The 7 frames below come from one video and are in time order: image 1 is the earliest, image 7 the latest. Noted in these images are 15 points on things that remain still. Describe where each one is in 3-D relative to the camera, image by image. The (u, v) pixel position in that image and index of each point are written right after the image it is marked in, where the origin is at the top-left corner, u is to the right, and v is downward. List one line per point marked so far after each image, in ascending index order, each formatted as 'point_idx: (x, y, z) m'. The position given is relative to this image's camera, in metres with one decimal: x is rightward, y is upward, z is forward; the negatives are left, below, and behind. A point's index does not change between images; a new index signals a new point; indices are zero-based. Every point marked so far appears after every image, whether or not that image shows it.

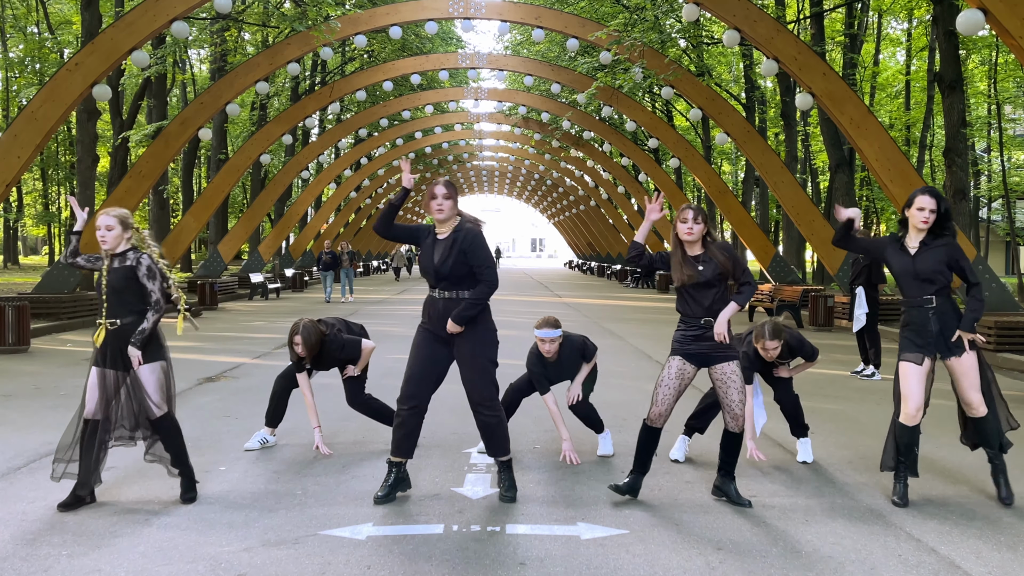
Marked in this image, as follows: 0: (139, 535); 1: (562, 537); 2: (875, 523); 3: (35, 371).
0: (-1.8, -1.2, +4.5) m
1: (+0.2, -1.2, +4.4) m
2: (+1.9, -1.2, +4.8) m
3: (-5.6, -1.0, +11.0) m
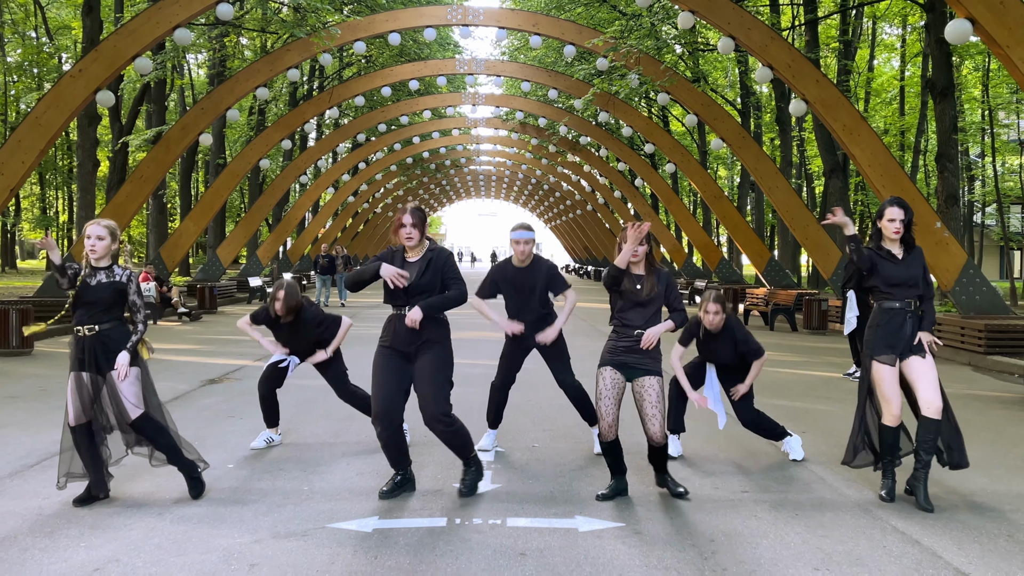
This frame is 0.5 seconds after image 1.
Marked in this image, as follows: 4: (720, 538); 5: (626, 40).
0: (-1.8, -1.2, +4.7) m
1: (+0.2, -1.2, +4.6) m
2: (+1.9, -1.2, +5.0) m
3: (-5.7, -1.0, +11.1) m
4: (+1.0, -1.2, +4.6) m
5: (+2.2, +4.8, +18.0) m
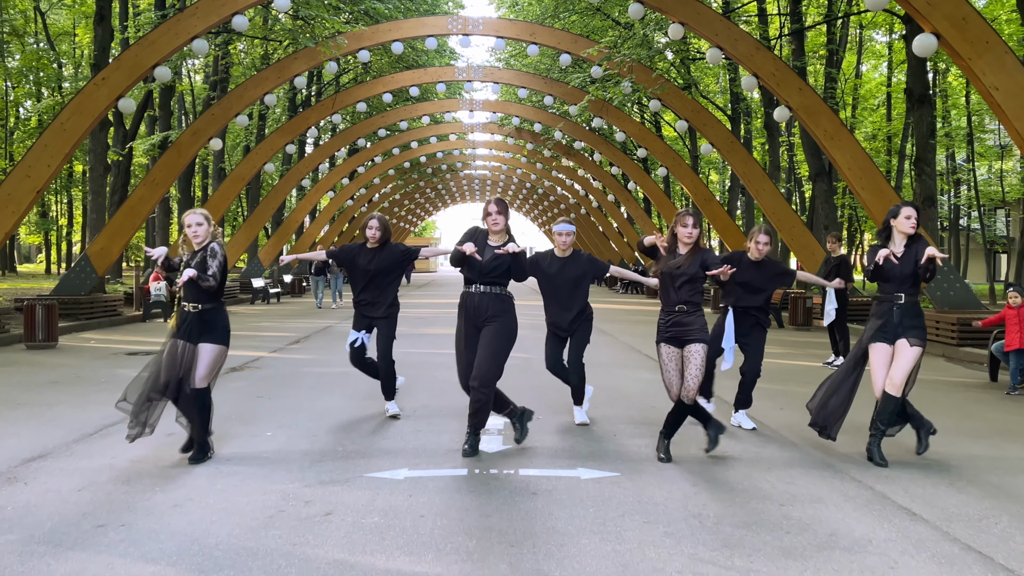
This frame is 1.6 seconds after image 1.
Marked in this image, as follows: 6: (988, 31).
0: (-1.8, -1.1, +5.5) m
1: (+0.3, -1.1, +5.4) m
2: (+2.0, -1.1, +5.8) m
3: (-5.6, -1.0, +11.8) m
4: (+1.1, -1.1, +5.3) m
5: (+2.2, +4.9, +18.9) m
6: (+5.0, +2.7, +9.7) m
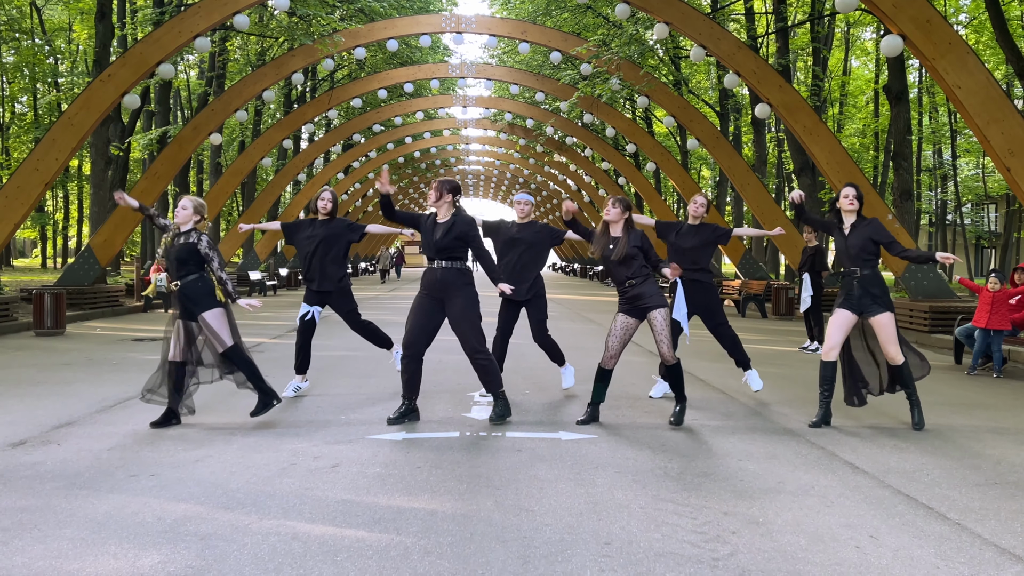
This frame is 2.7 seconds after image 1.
0: (-1.8, -1.0, +6.0) m
1: (+0.2, -1.0, +5.9) m
2: (+1.9, -1.0, +6.4) m
3: (-5.8, -0.8, +12.4) m
4: (+1.0, -1.0, +5.9) m
5: (+2.0, +5.0, +19.4) m
6: (+4.9, +2.8, +10.3) m
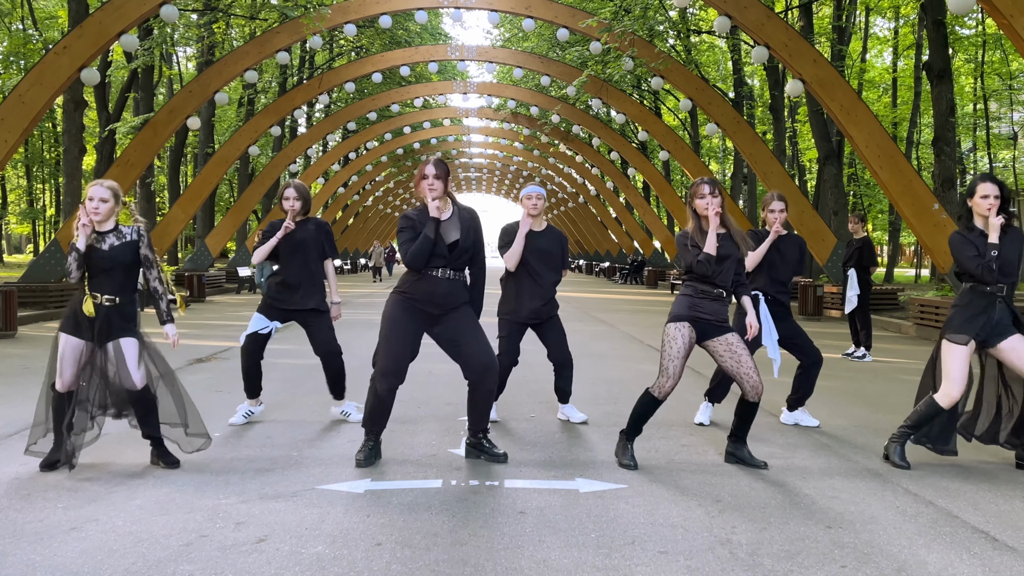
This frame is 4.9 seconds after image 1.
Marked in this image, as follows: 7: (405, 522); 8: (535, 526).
0: (-1.8, -1.0, +4.5) m
1: (+0.2, -1.0, +4.4) m
2: (+1.9, -1.0, +4.8) m
3: (-5.7, -0.8, +10.9) m
4: (+1.0, -1.0, +4.4) m
5: (+2.1, +5.1, +17.9) m
6: (+4.9, +2.9, +8.7) m
7: (-0.5, -1.0, +3.9) m
8: (+0.1, -1.0, +3.8) m
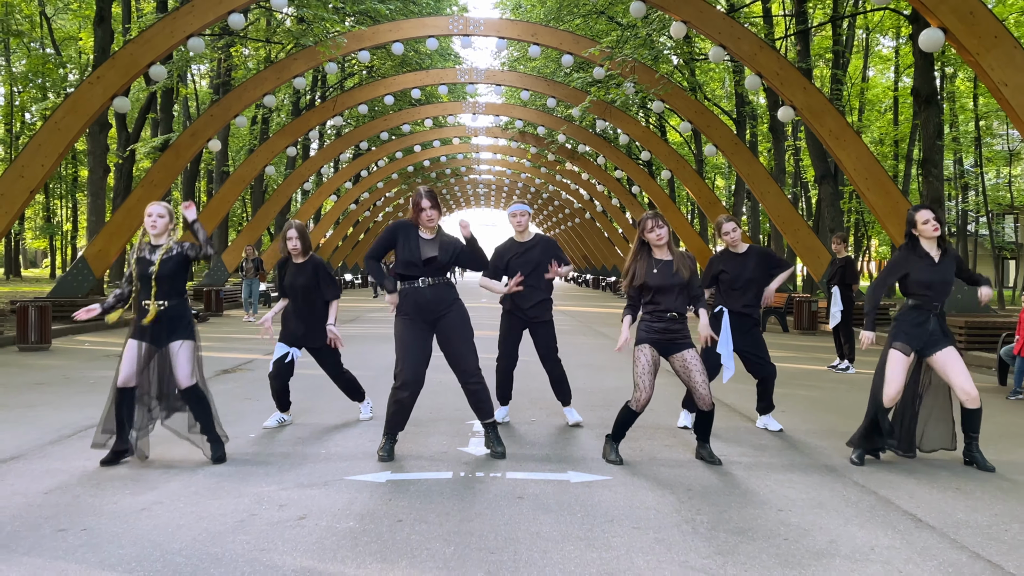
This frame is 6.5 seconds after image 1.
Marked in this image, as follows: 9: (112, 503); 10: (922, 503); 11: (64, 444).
0: (-1.8, -1.1, +5.2) m
1: (+0.2, -1.1, +5.1) m
2: (+1.9, -1.1, +5.5) m
3: (-5.7, -1.0, +11.6) m
4: (+1.0, -1.1, +5.1) m
5: (+2.2, +4.8, +18.6) m
6: (+4.9, +2.7, +9.5) m
7: (-0.5, -1.1, +4.7) m
8: (+0.1, -1.1, +4.5) m
9: (-2.0, -1.1, +4.7) m
10: (+2.2, -1.1, +4.9) m
11: (-3.1, -1.1, +6.4) m
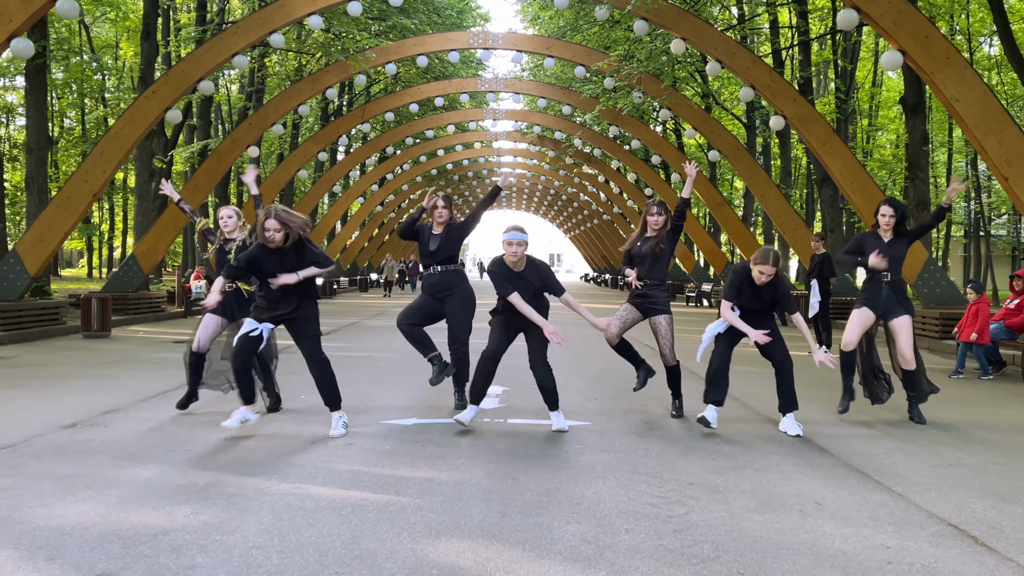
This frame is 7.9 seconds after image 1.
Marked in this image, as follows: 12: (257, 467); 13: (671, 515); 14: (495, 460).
0: (-1.8, -1.0, +6.6) m
1: (+0.2, -1.0, +6.5) m
2: (+1.9, -1.0, +6.9) m
3: (-5.5, -0.9, +13.2) m
4: (+1.0, -1.0, +6.4) m
5: (+2.6, +4.9, +20.0) m
6: (+5.1, +2.8, +10.7) m
7: (-0.5, -1.0, +6.0) m
8: (+0.1, -1.0, +5.9) m
9: (-2.0, -1.0, +6.2) m
10: (+2.2, -1.0, +6.2) m
11: (-3.0, -1.0, +7.8) m
12: (-1.4, -1.0, +5.2) m
13: (+0.7, -1.0, +4.2) m
14: (-0.1, -1.0, +5.3) m
